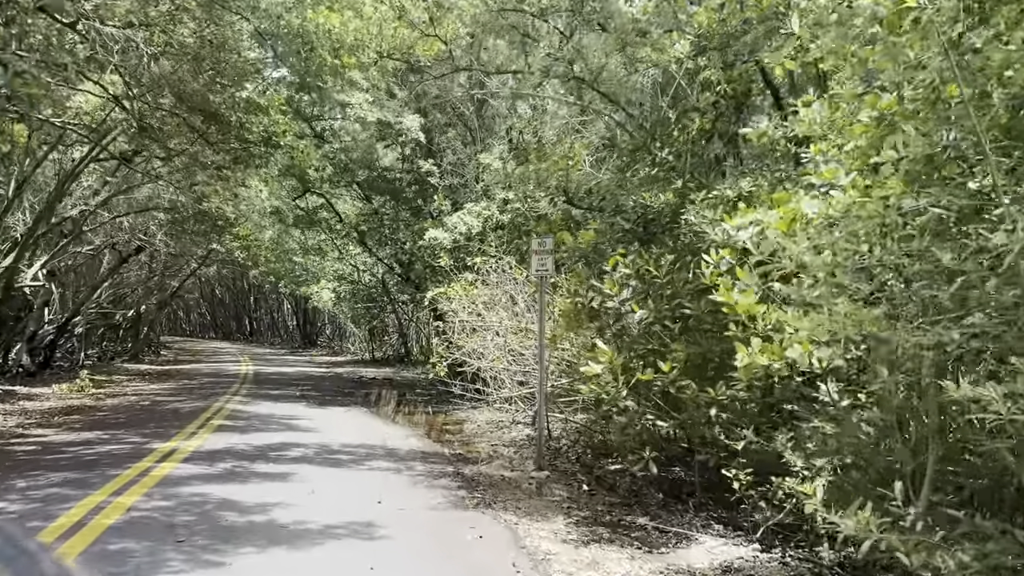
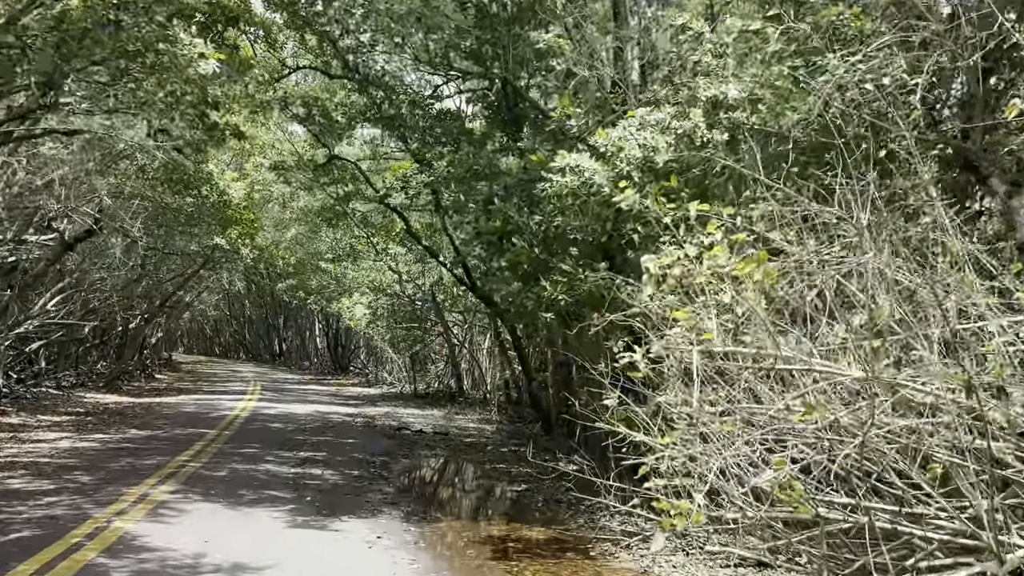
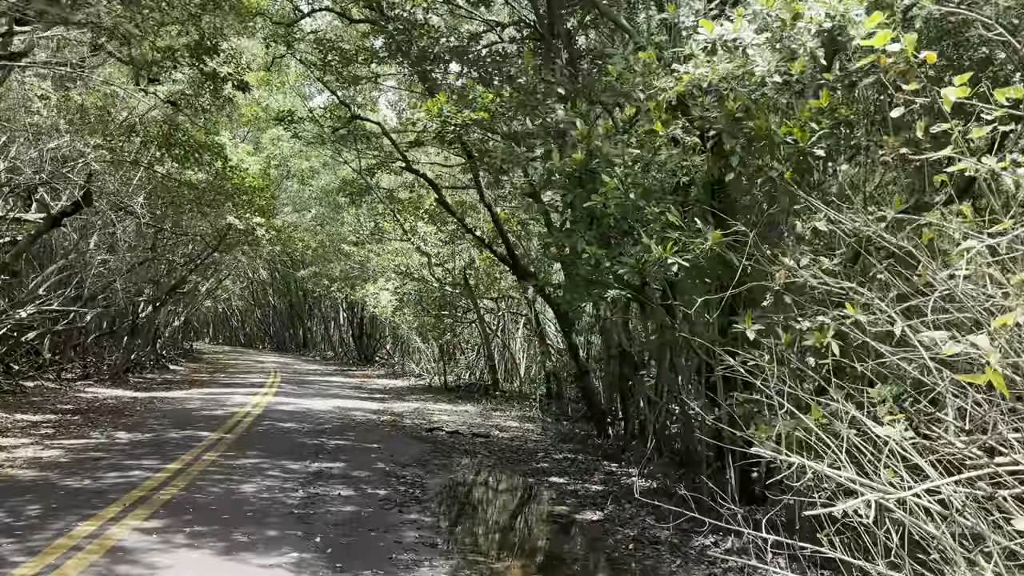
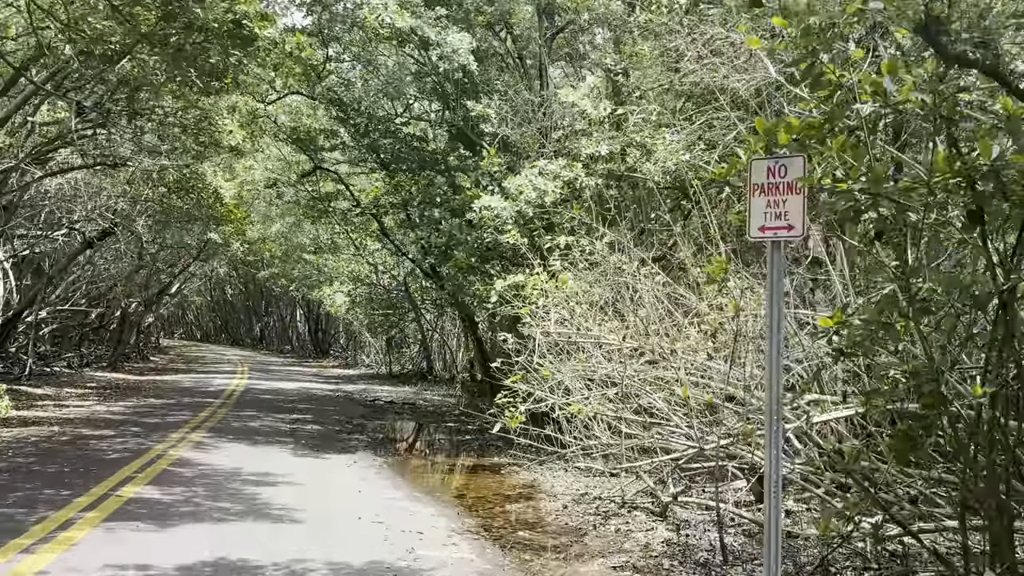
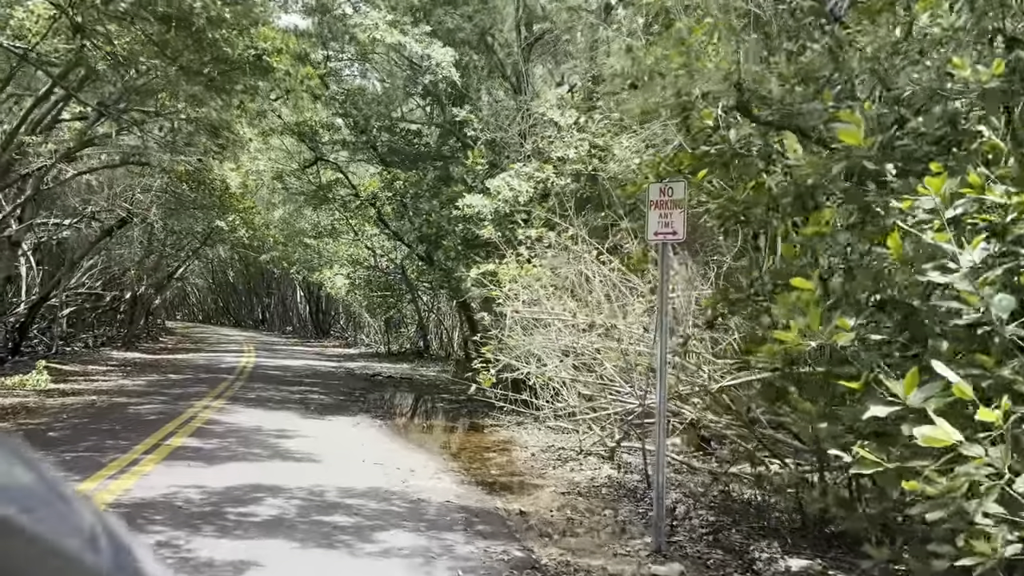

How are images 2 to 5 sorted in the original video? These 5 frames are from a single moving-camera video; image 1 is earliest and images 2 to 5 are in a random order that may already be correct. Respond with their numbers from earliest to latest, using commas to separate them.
5, 4, 2, 3
